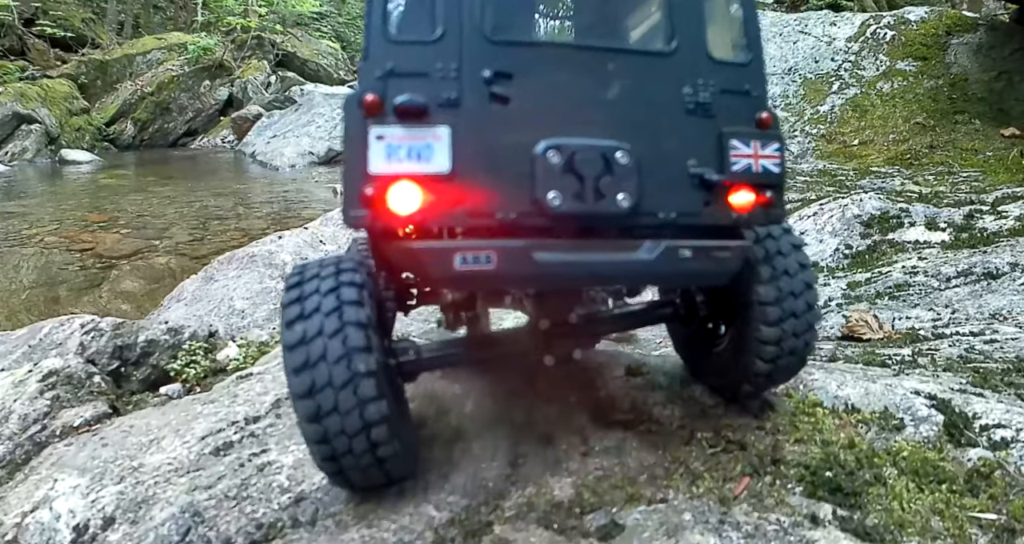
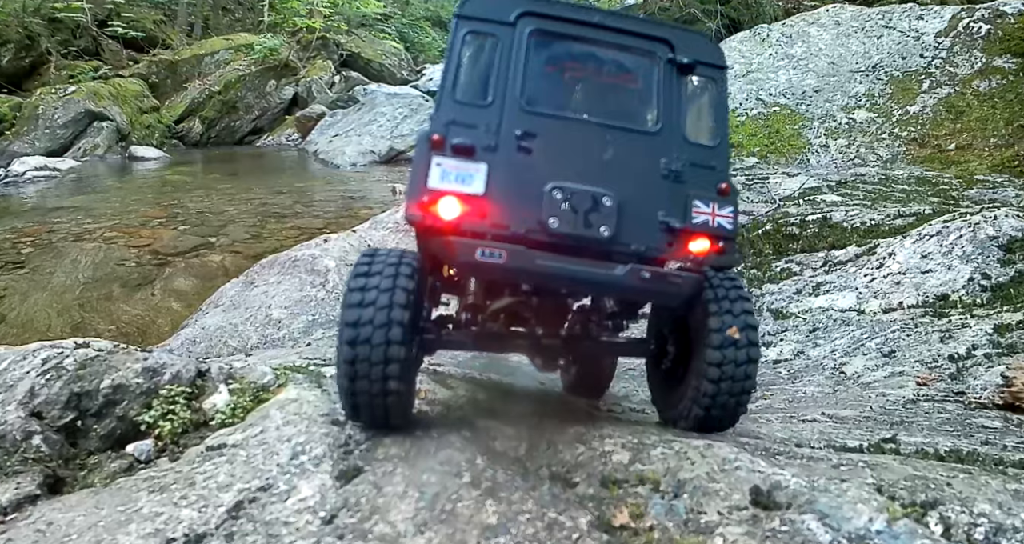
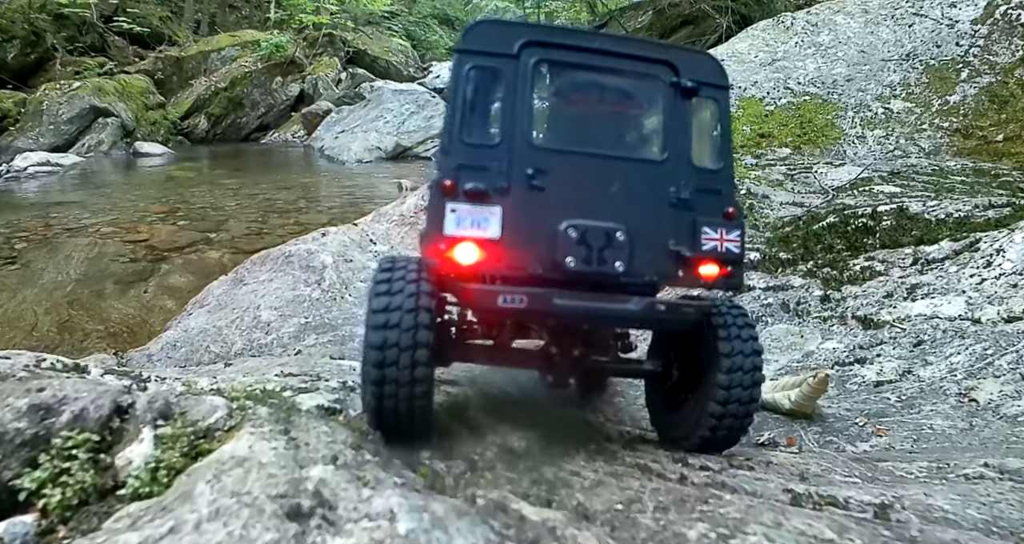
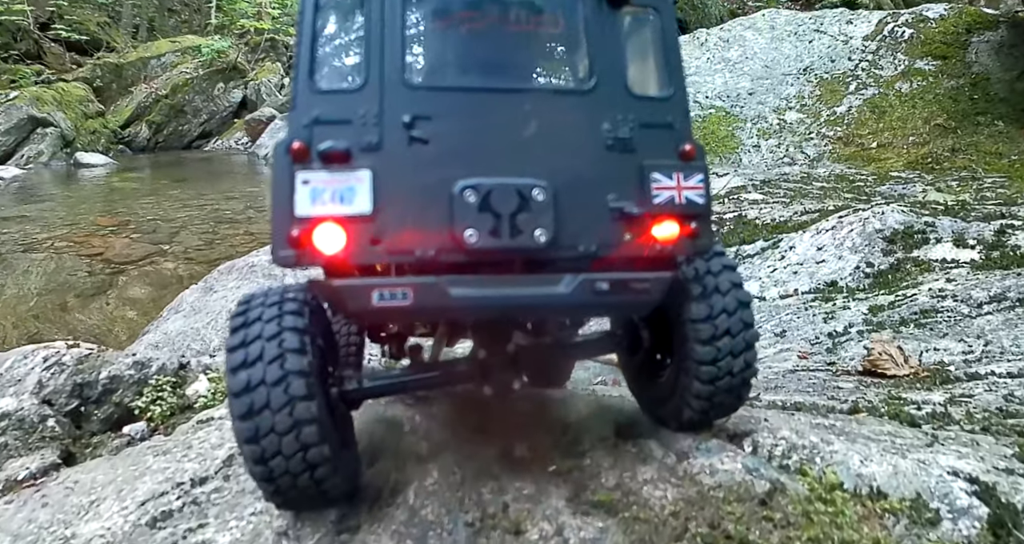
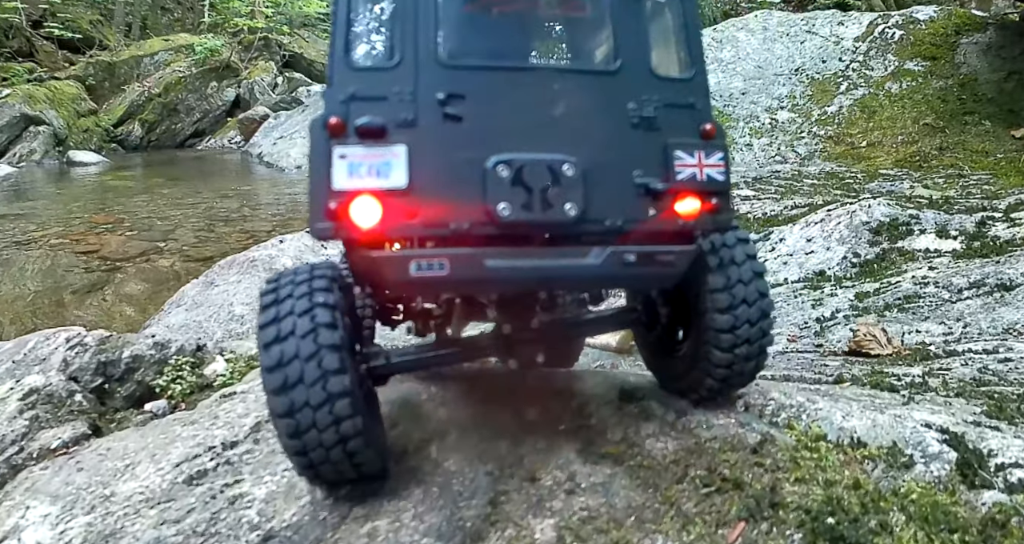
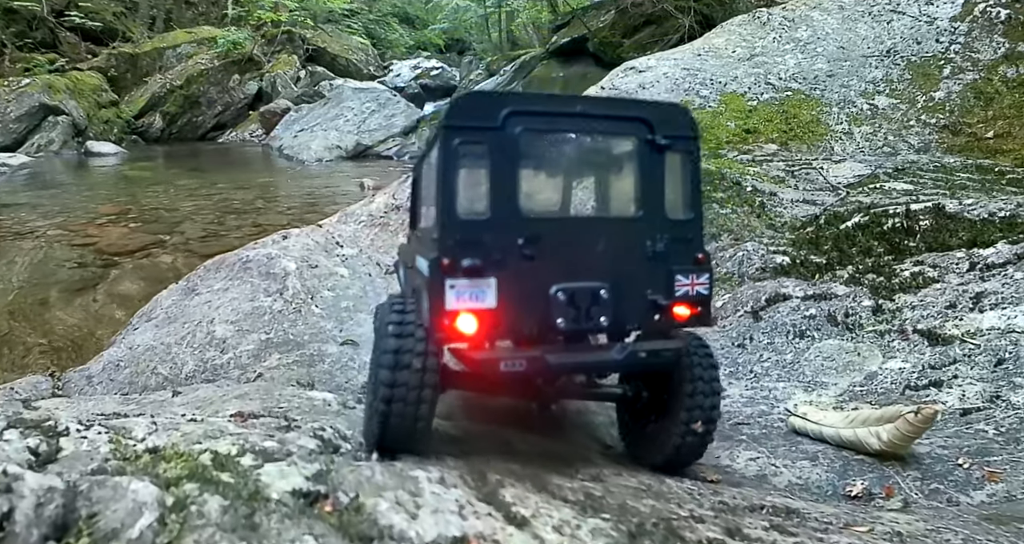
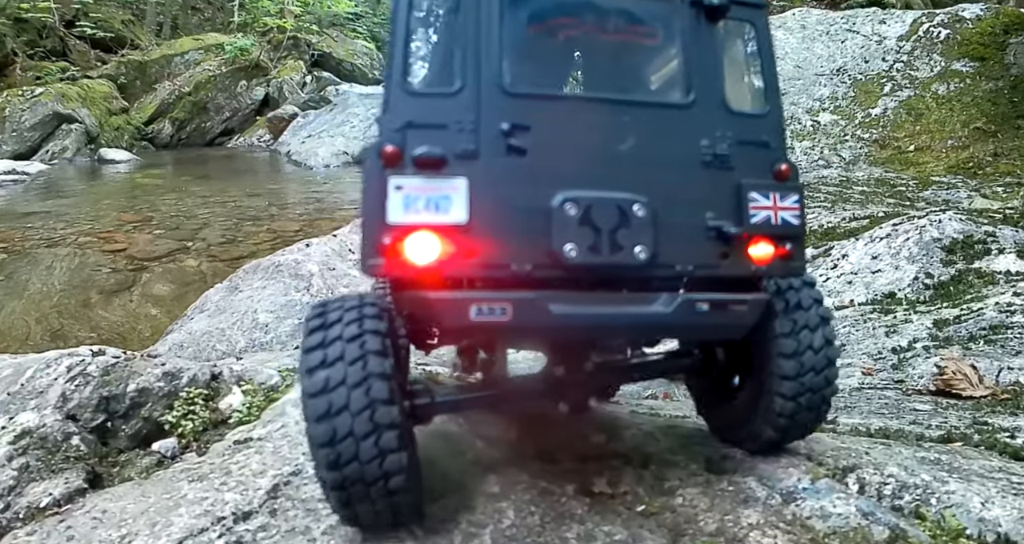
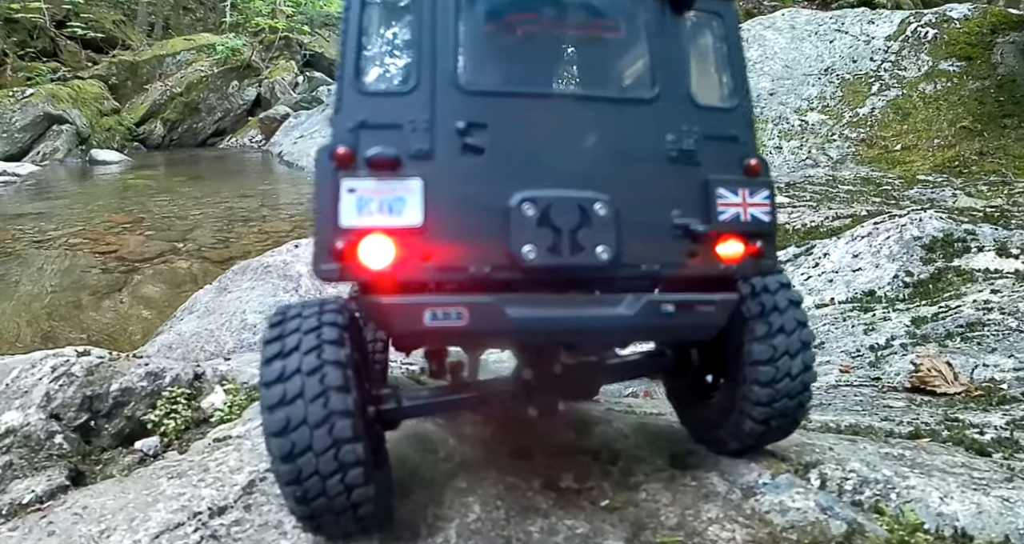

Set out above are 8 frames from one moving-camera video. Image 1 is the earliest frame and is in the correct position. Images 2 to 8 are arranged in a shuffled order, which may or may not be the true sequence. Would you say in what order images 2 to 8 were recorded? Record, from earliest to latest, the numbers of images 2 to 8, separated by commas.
5, 4, 8, 7, 2, 3, 6
